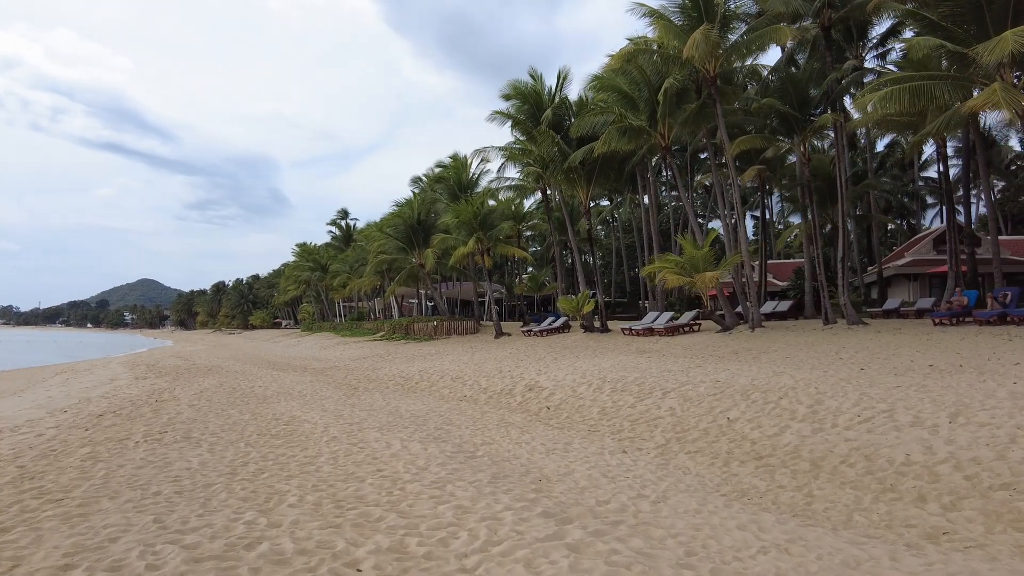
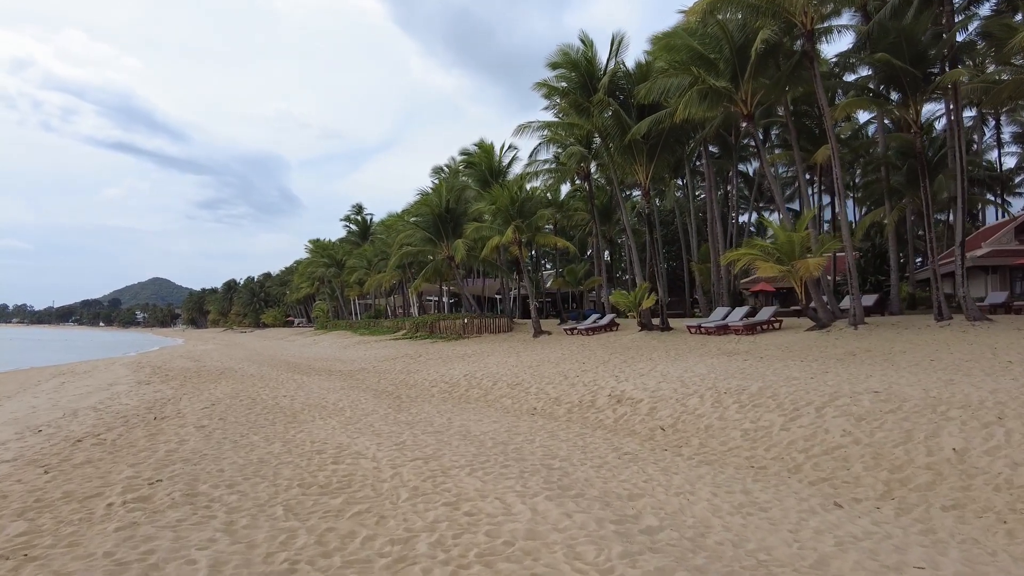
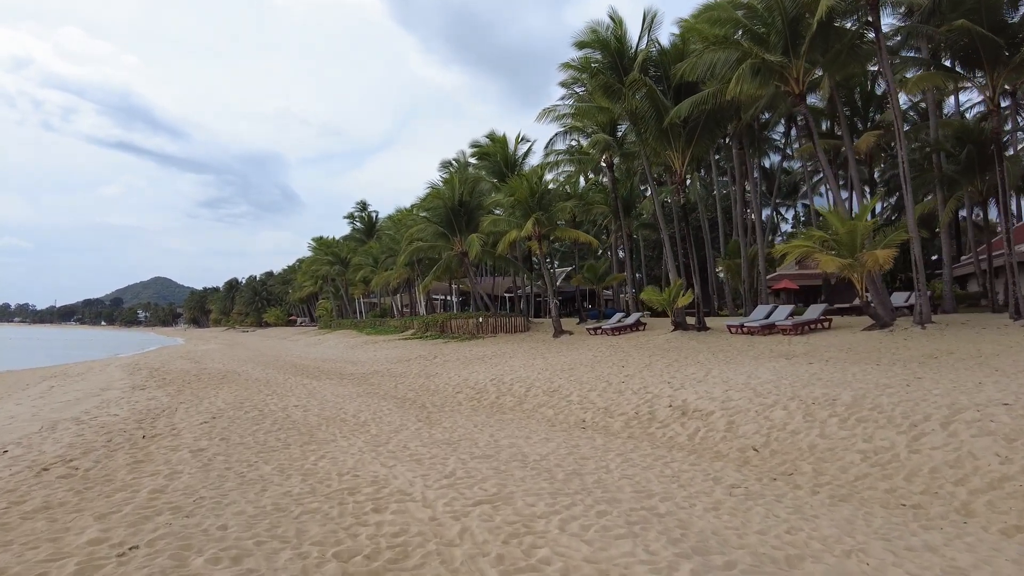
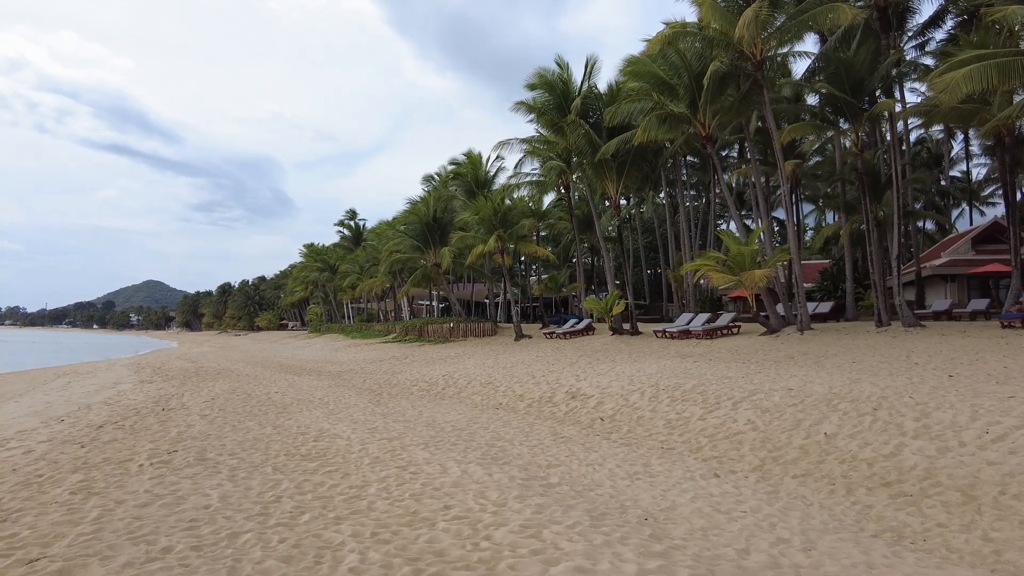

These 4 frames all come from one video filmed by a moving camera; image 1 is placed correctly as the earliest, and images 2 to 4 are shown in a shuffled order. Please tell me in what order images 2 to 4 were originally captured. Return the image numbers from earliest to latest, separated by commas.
4, 2, 3
